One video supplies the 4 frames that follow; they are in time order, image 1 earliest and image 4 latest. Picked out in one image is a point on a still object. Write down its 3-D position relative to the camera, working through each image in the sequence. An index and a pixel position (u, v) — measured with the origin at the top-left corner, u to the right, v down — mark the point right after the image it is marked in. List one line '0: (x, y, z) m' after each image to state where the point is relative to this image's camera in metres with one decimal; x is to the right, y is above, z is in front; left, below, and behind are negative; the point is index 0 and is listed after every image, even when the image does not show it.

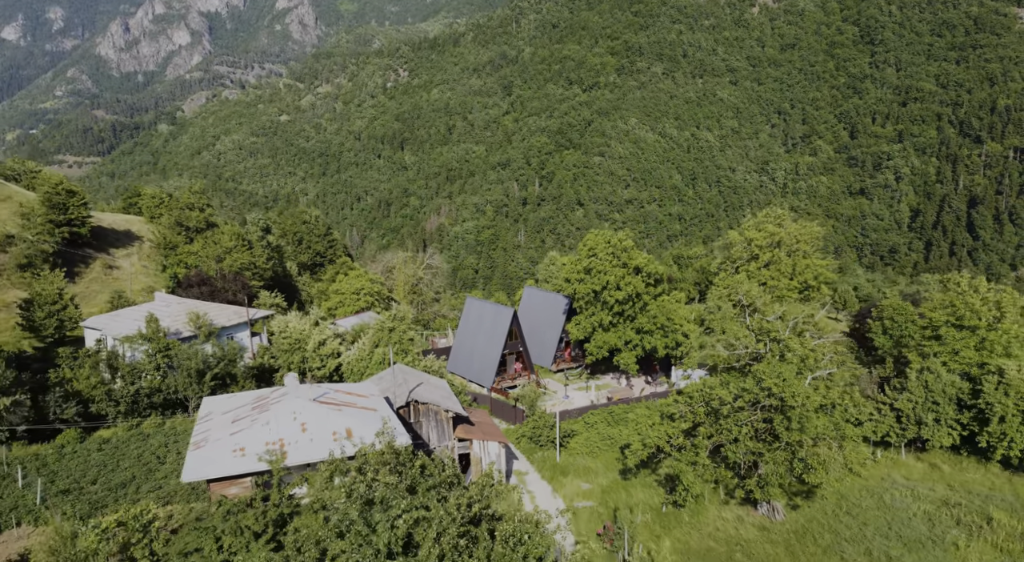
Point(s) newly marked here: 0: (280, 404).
0: (-6.7, -3.7, +19.6) m
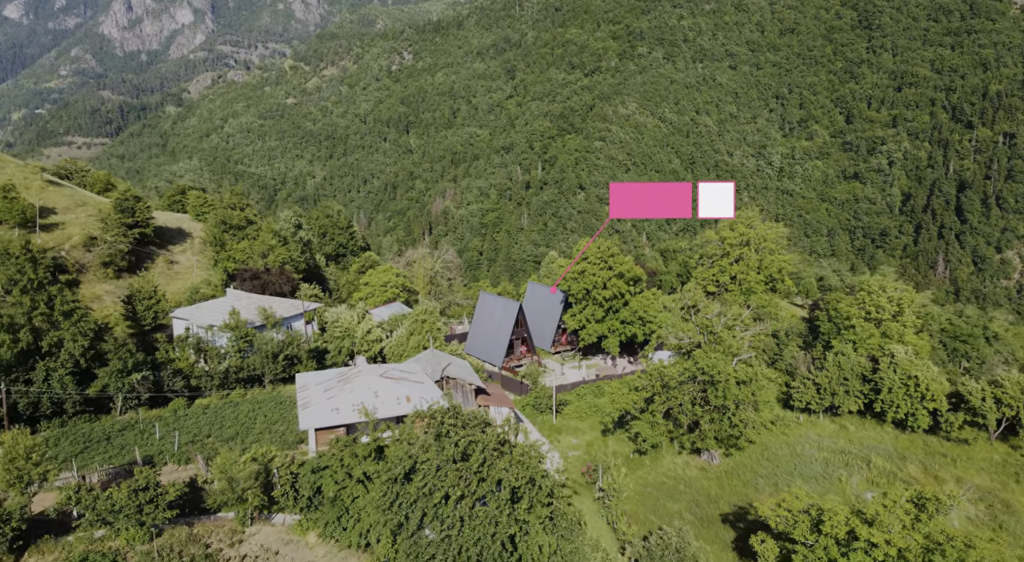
0: (-6.3, -4.1, +27.7) m
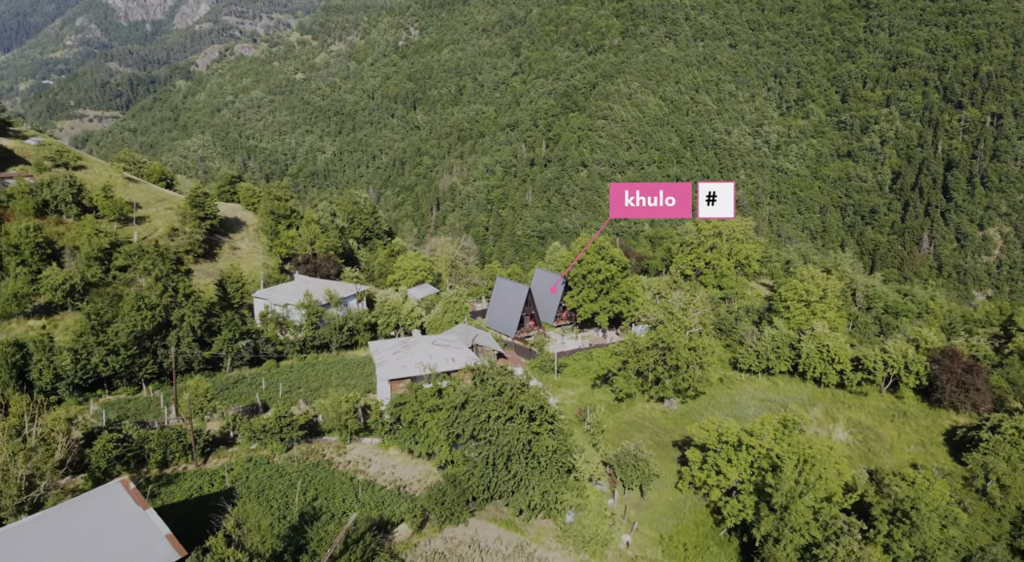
0: (-5.5, -3.8, +38.6) m
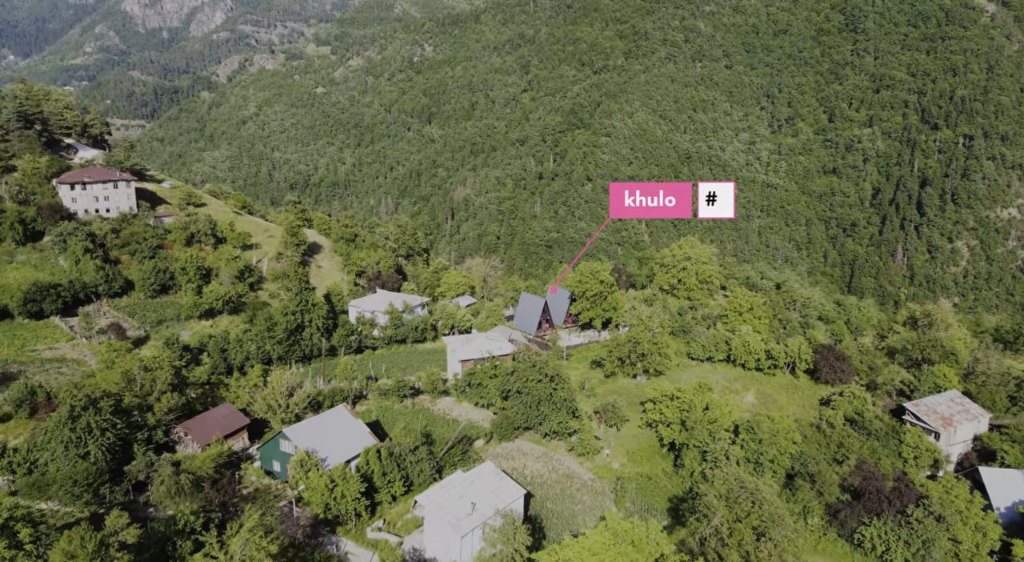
0: (-3.3, -5.3, +59.4) m
